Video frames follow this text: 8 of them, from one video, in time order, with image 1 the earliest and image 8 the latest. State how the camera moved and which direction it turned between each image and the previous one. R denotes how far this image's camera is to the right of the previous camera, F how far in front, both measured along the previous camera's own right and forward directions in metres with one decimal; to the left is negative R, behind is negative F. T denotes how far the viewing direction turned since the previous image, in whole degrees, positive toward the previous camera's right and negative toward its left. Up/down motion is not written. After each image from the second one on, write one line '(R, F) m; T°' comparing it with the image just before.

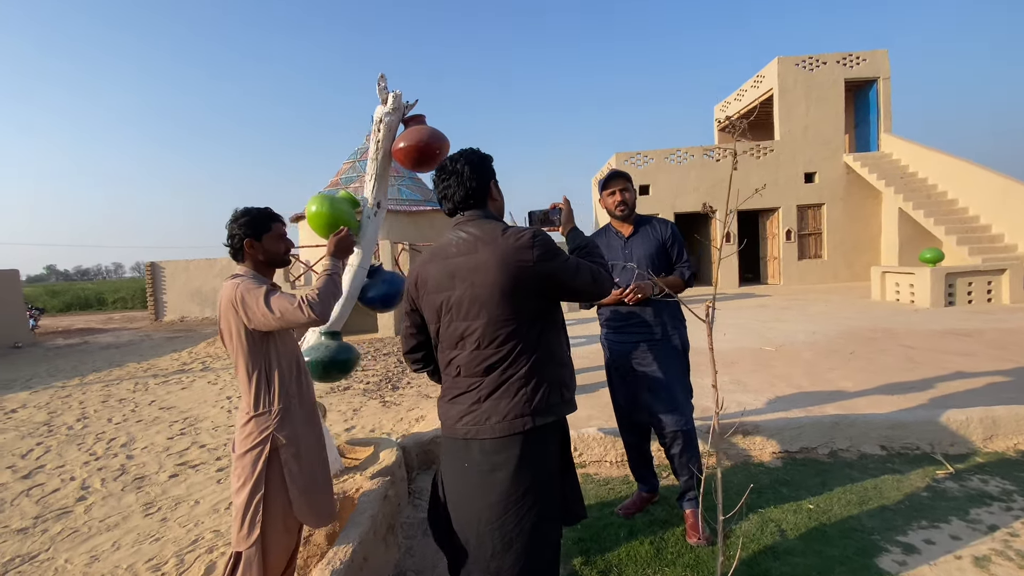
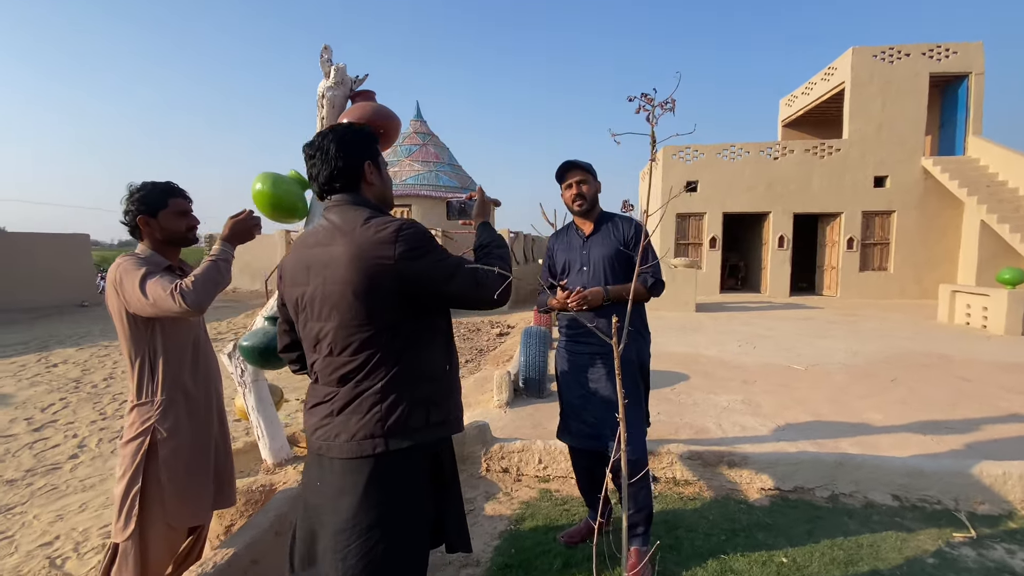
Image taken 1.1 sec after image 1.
(+0.6, +0.3) m; -6°
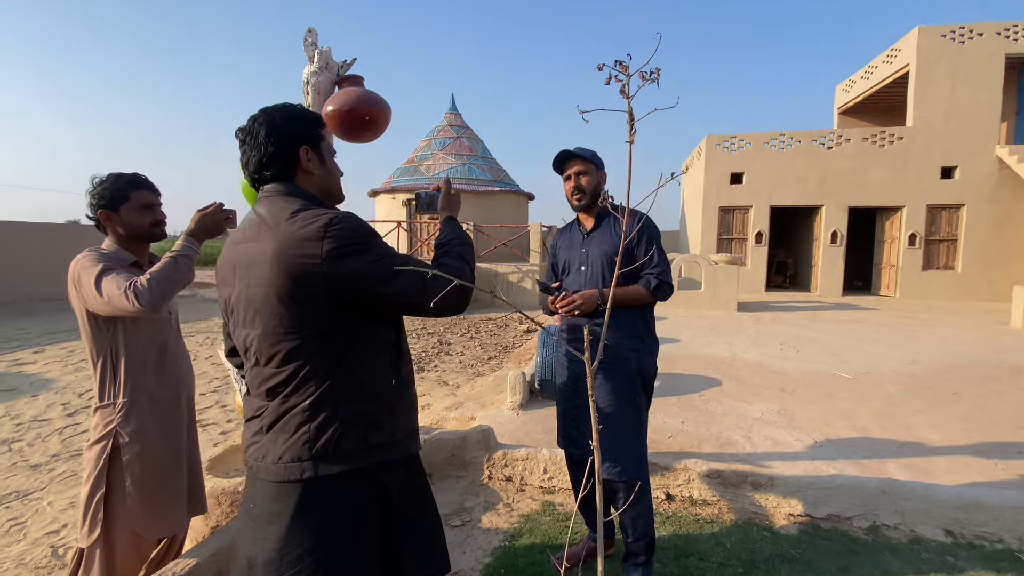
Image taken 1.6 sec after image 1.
(+0.2, +0.2) m; -5°
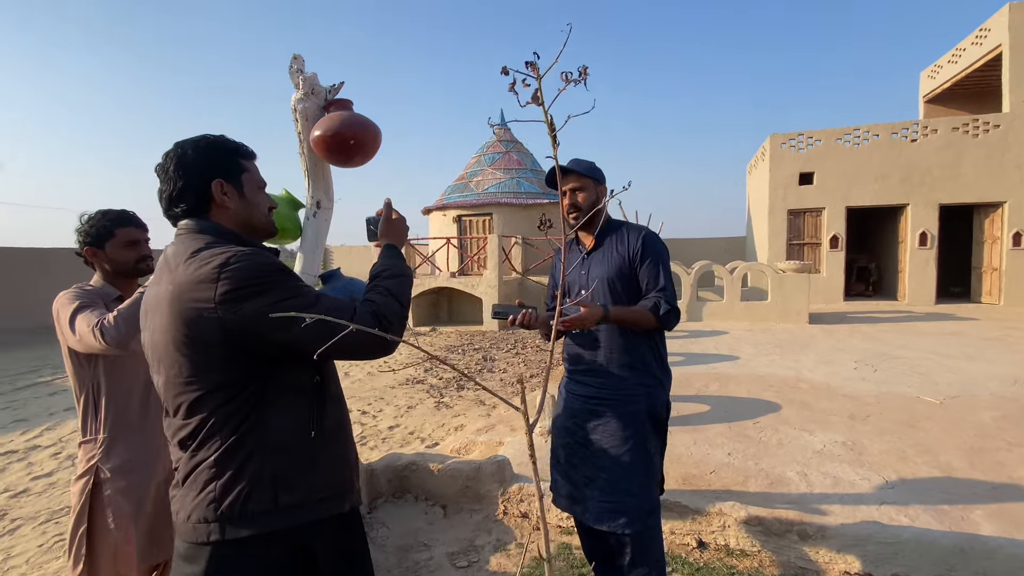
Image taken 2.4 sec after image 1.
(+0.3, +0.2) m; -7°
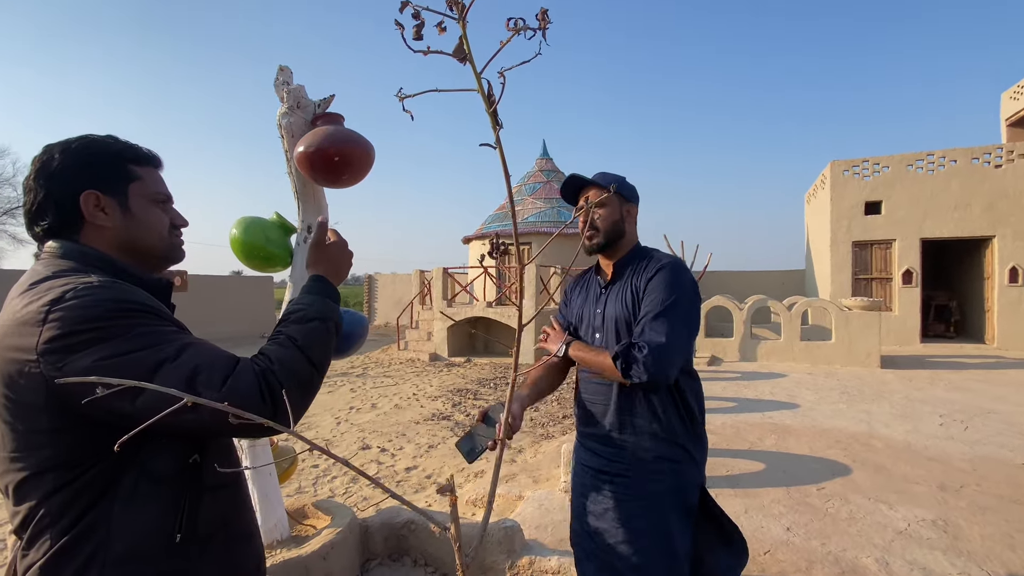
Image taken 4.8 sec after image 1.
(+0.2, +0.4) m; -5°
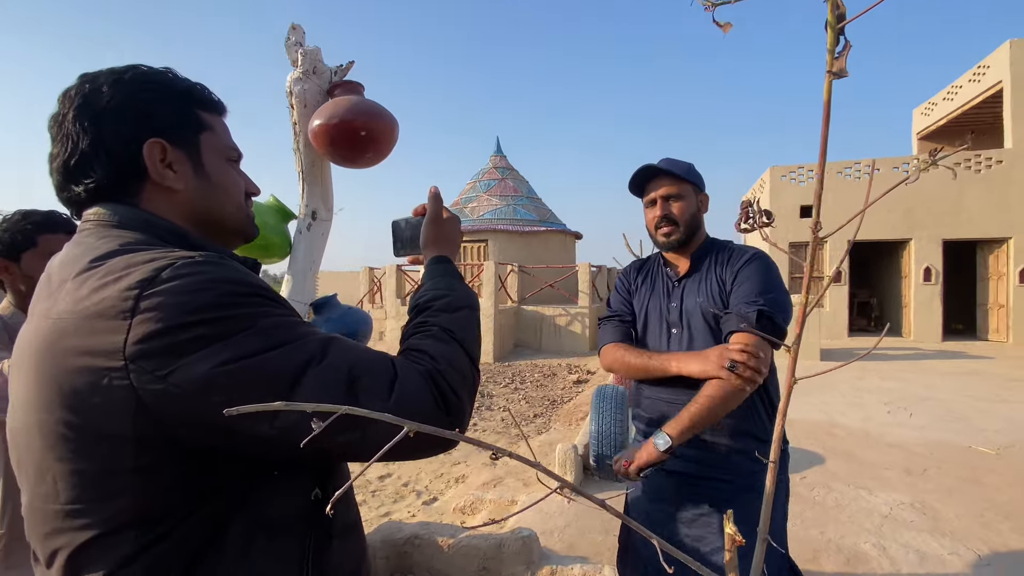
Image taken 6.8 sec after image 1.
(-0.4, +0.2) m; +7°
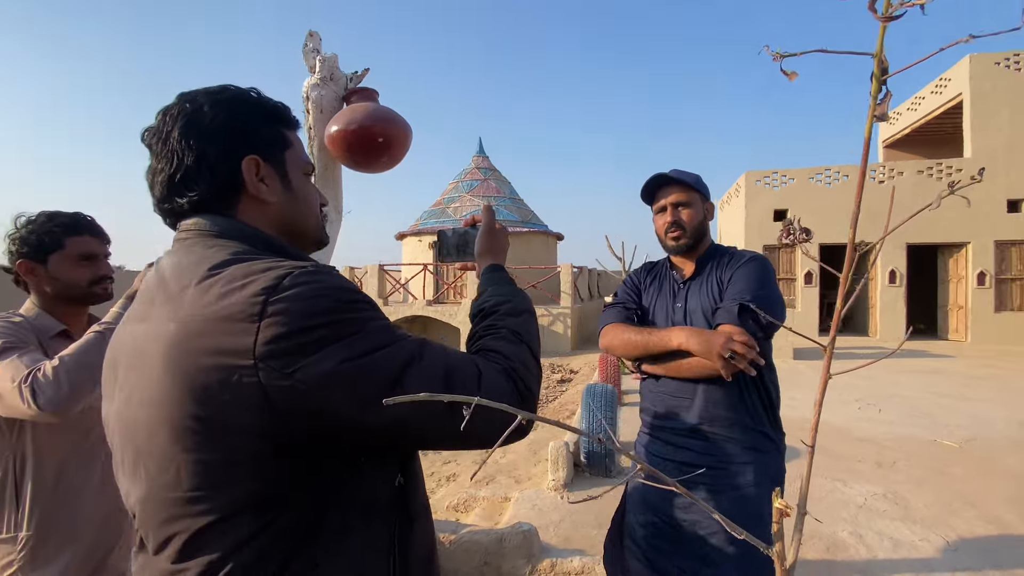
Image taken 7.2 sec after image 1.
(-0.1, -0.1) m; +3°
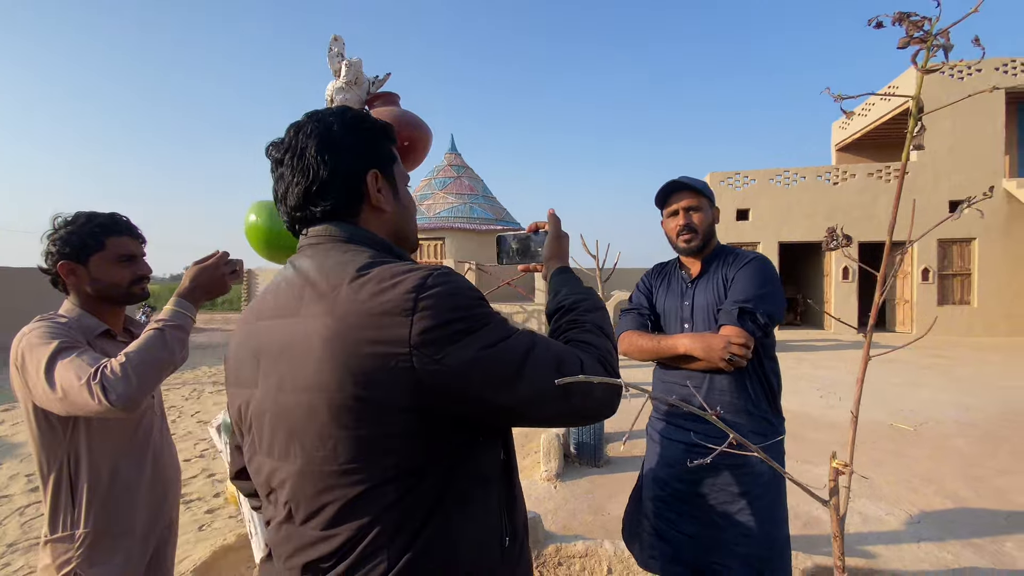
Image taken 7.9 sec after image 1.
(-0.2, -0.1) m; +4°
